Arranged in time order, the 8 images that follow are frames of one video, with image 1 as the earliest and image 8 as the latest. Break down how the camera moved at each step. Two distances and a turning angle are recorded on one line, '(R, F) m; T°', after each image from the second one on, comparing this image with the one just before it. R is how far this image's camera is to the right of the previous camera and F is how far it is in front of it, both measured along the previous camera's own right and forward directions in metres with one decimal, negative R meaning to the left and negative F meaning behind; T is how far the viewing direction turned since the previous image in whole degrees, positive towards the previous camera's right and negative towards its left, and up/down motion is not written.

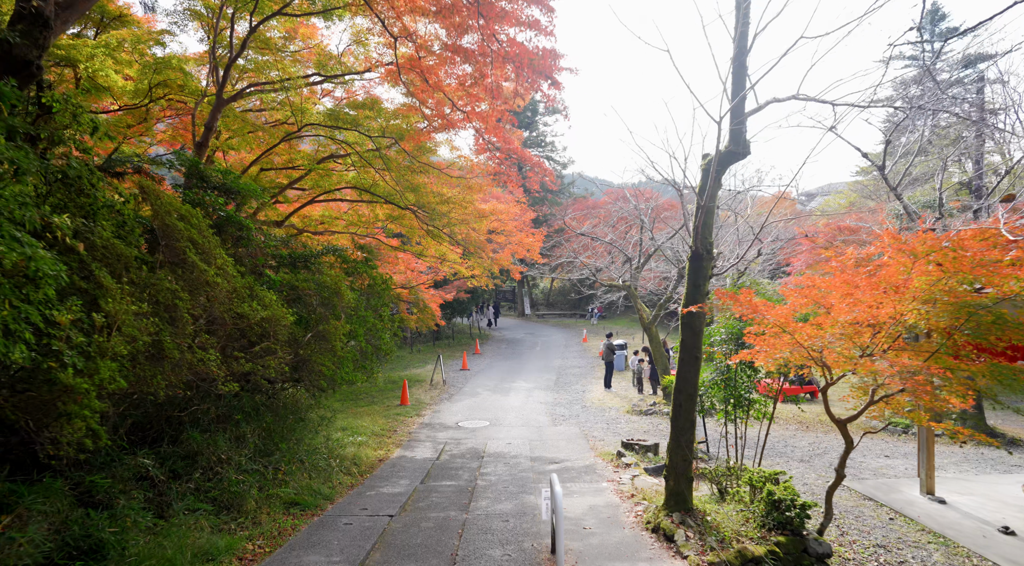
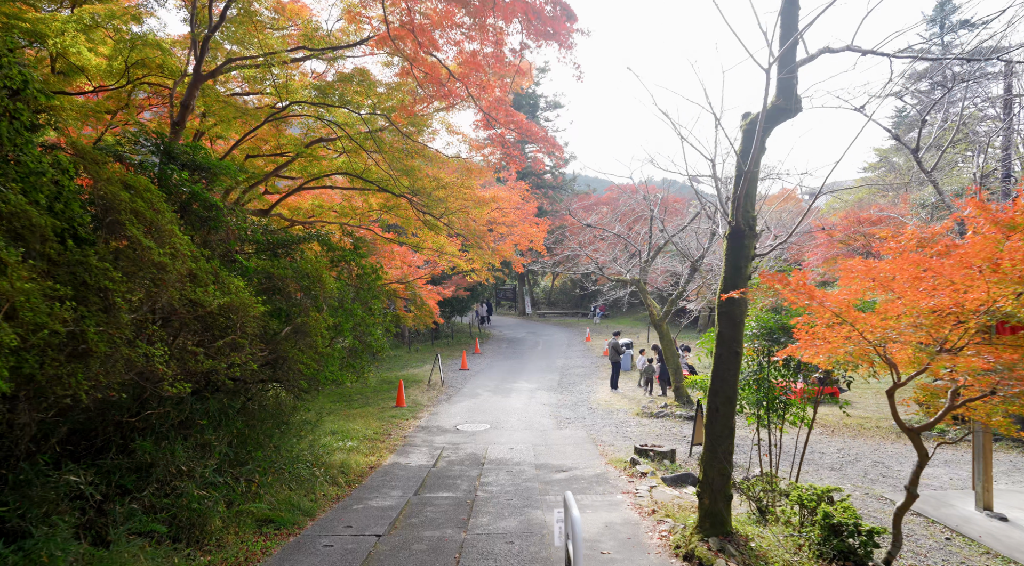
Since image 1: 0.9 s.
(0.0, +0.8) m; 0°
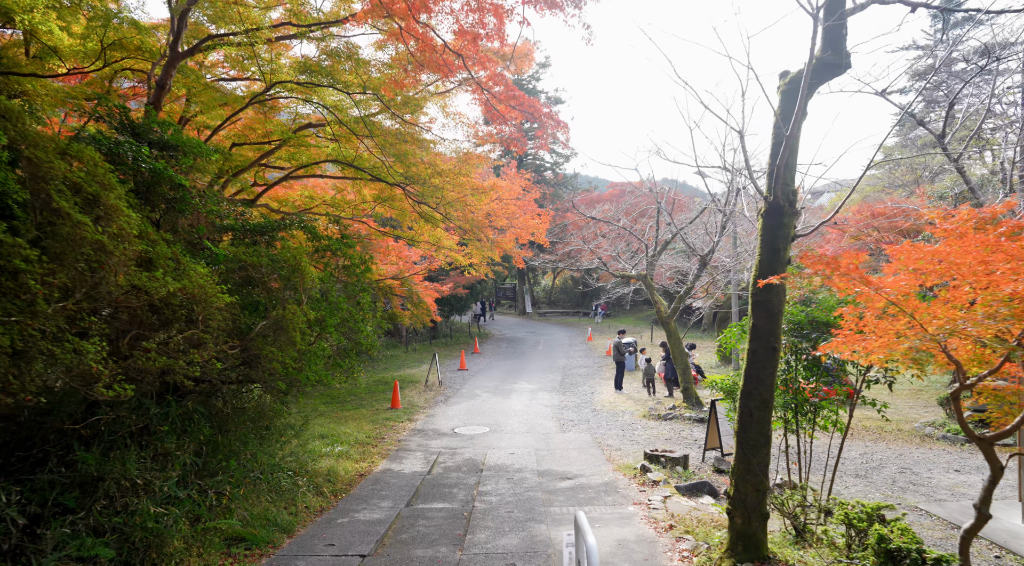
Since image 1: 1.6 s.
(0.0, +0.6) m; 0°
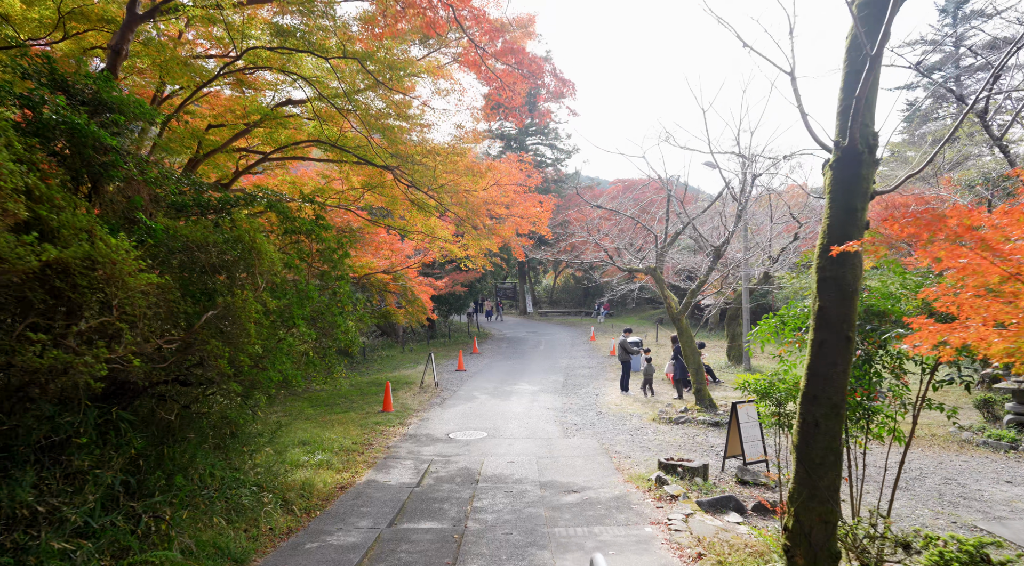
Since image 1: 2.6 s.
(0.0, +0.9) m; 0°
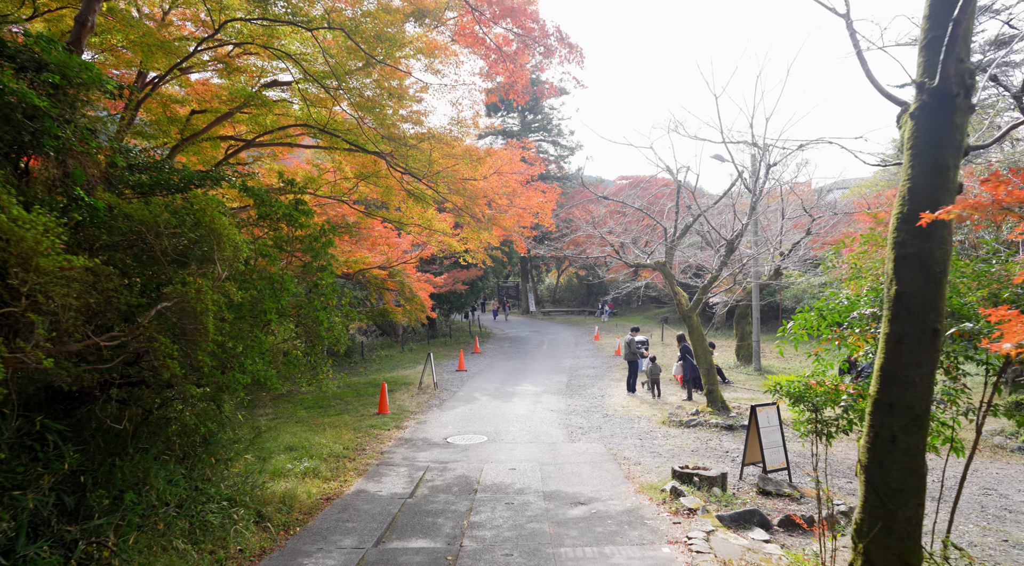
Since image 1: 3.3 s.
(0.0, +0.6) m; 0°
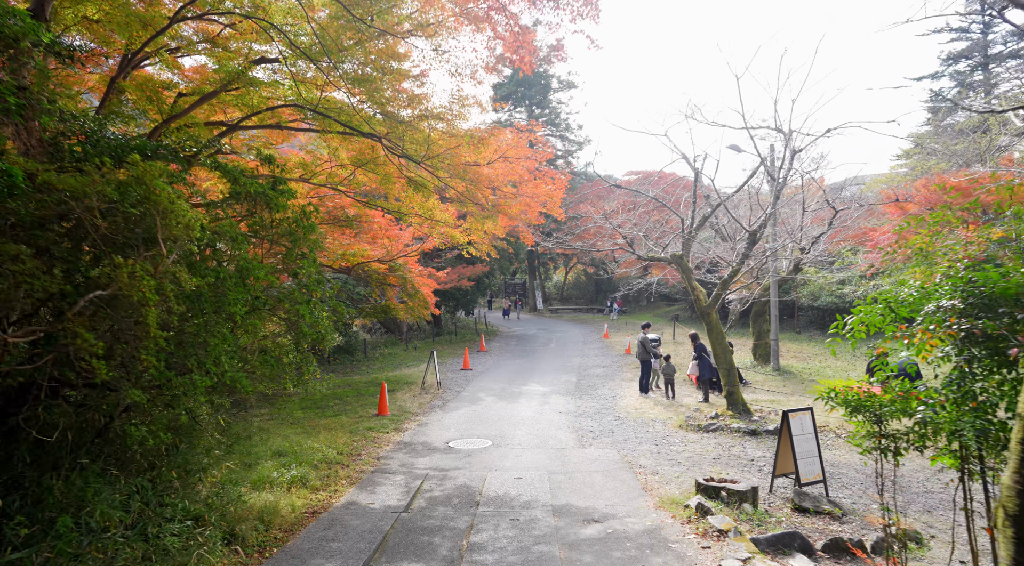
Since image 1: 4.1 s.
(0.0, +0.7) m; -1°
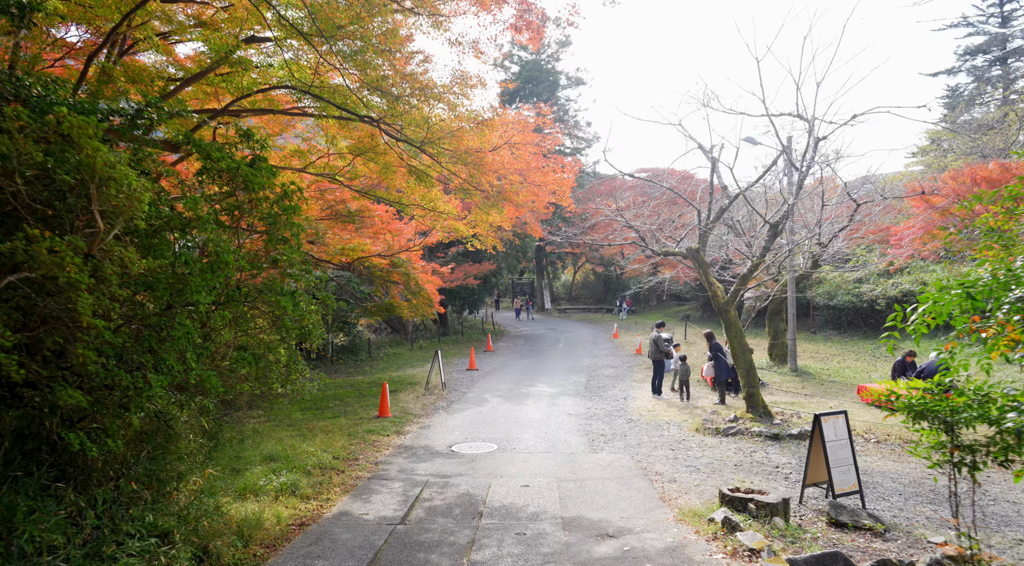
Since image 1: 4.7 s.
(0.0, +0.5) m; -1°
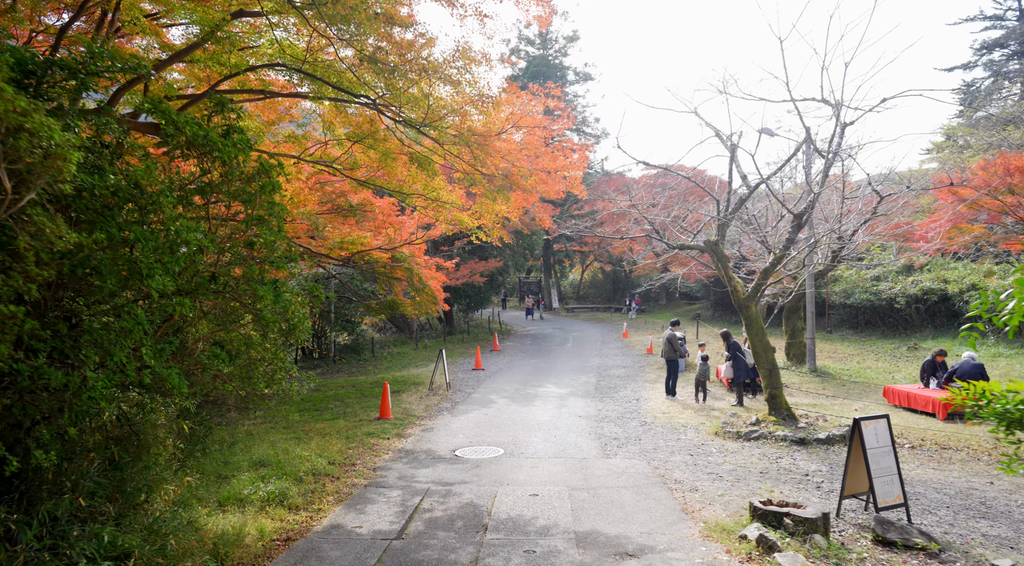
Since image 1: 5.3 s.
(0.0, +0.5) m; -1°
